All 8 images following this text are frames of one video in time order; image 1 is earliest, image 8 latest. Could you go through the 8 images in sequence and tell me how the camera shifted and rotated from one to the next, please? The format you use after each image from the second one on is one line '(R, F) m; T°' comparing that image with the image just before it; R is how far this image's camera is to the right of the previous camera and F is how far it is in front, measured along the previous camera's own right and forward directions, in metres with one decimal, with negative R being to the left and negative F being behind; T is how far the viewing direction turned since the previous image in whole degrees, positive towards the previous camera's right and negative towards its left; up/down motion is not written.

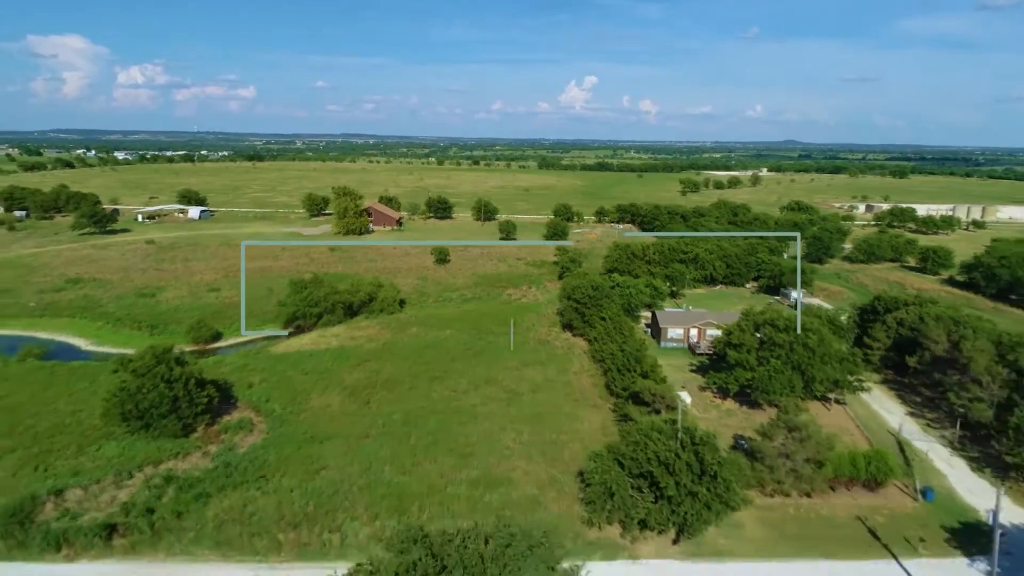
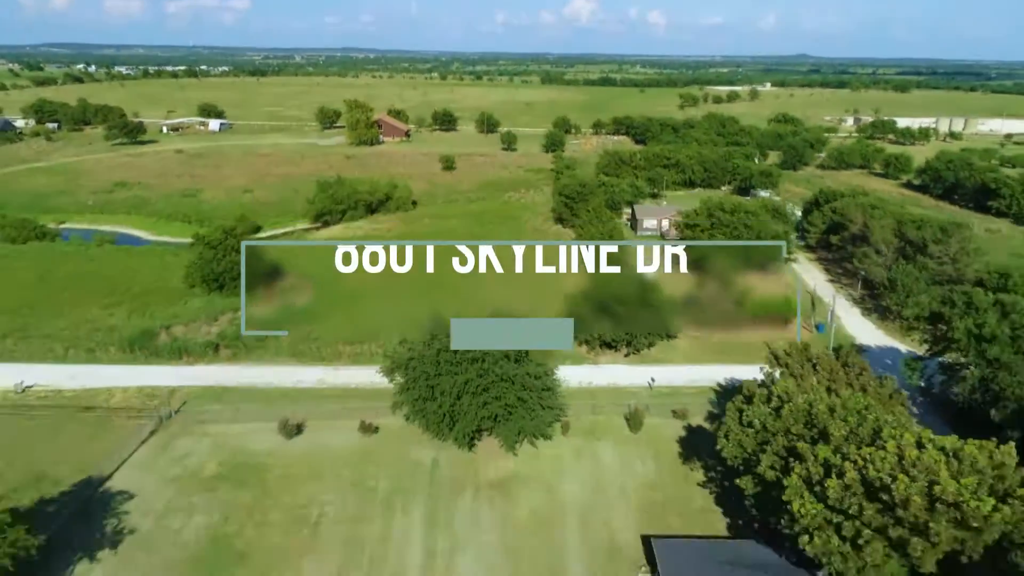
(+0.3, -6.7) m; 0°
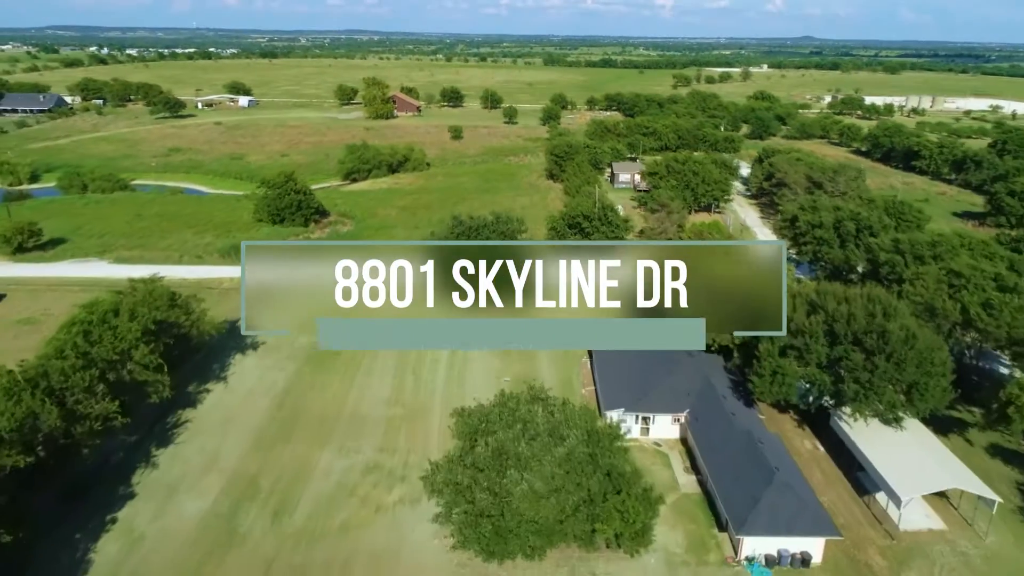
(+0.4, -9.5) m; 0°
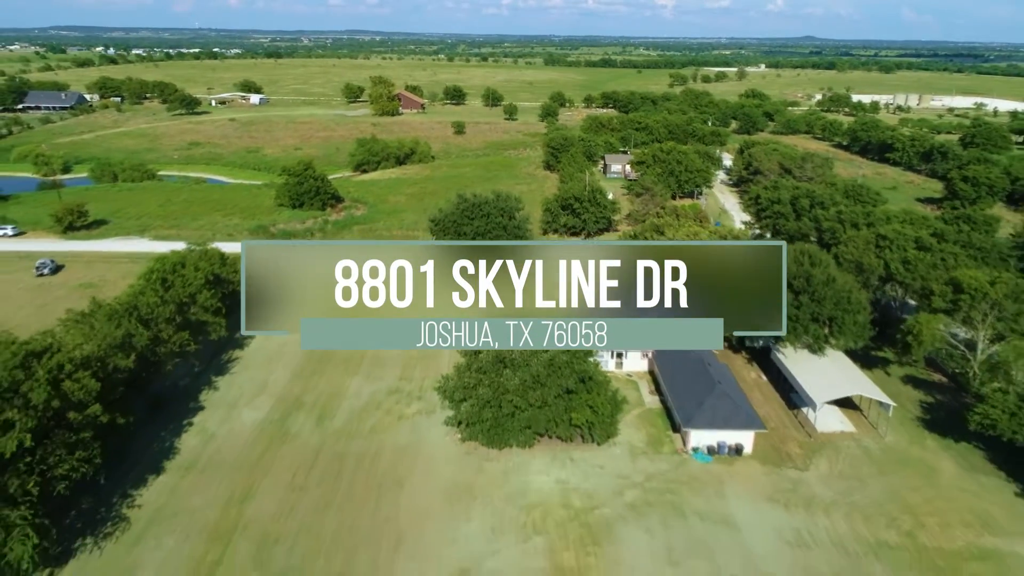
(+0.1, -4.1) m; 0°
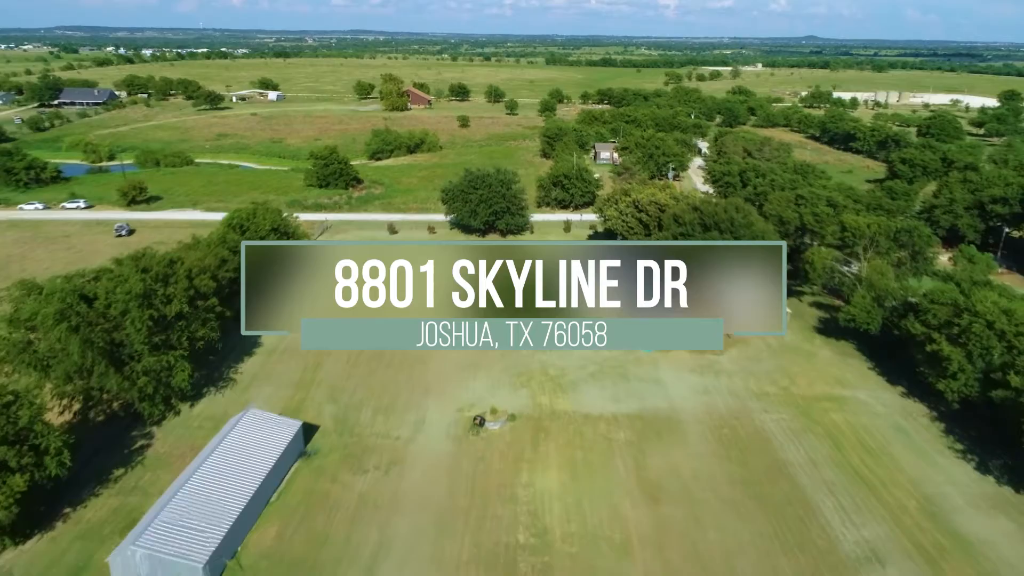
(+0.3, -6.8) m; 0°
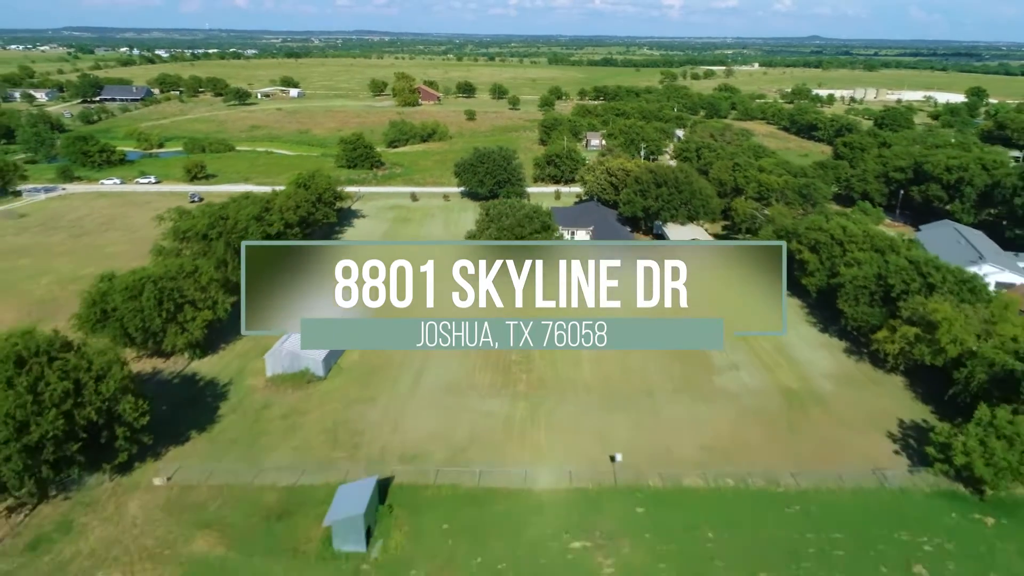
(+0.3, -9.0) m; 0°
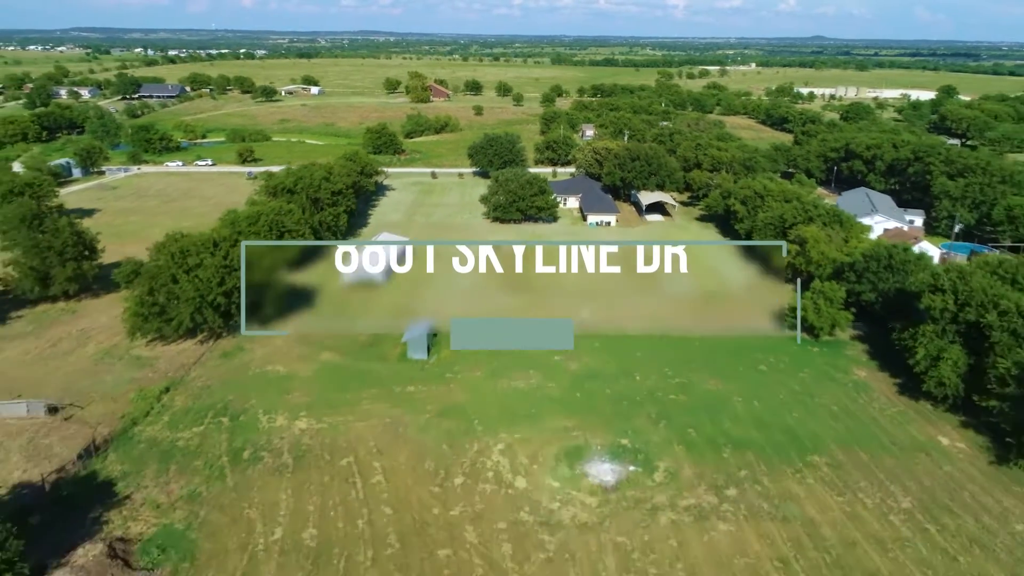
(0.0, -9.5) m; 0°
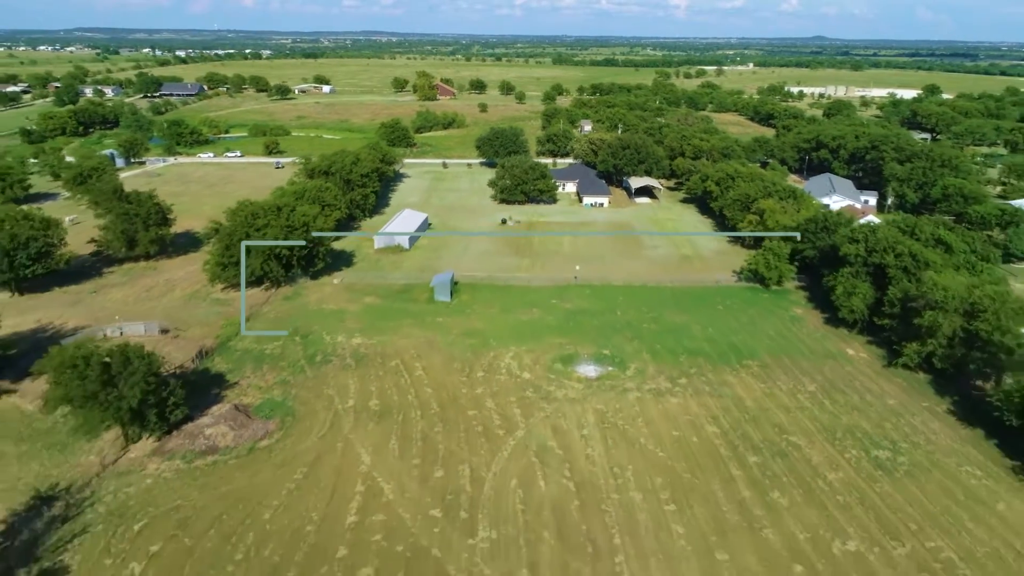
(-0.2, -5.9) m; 0°
